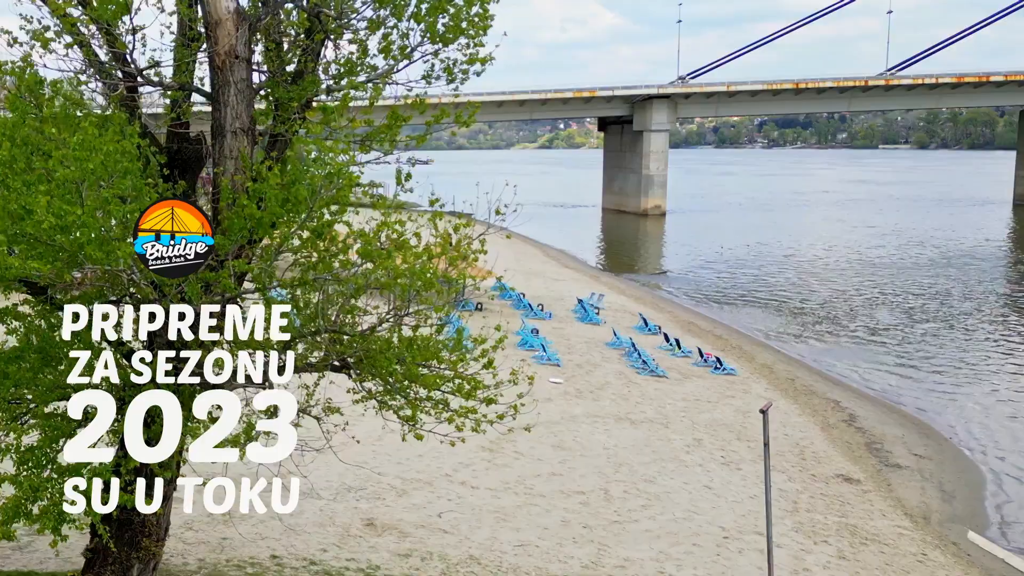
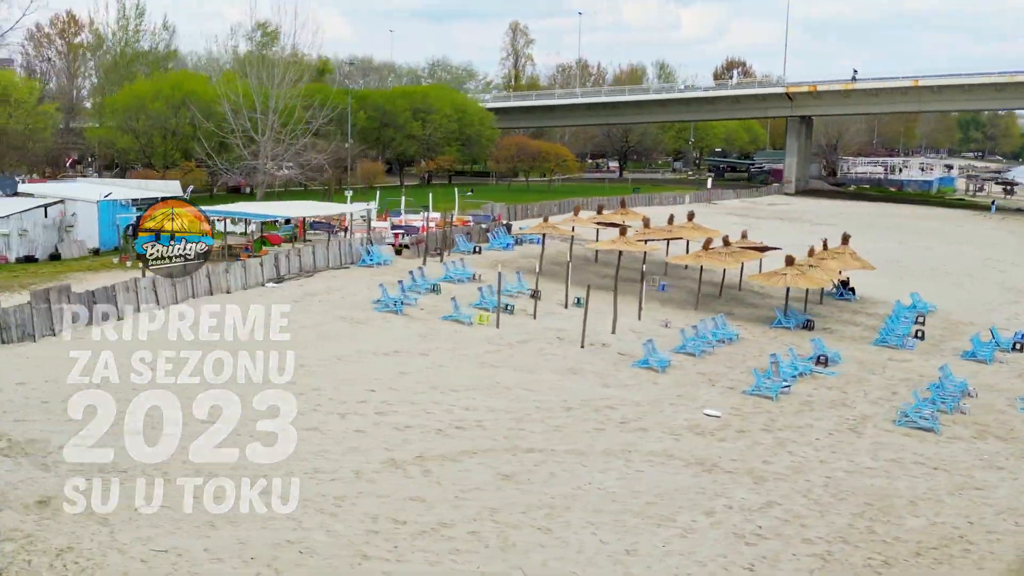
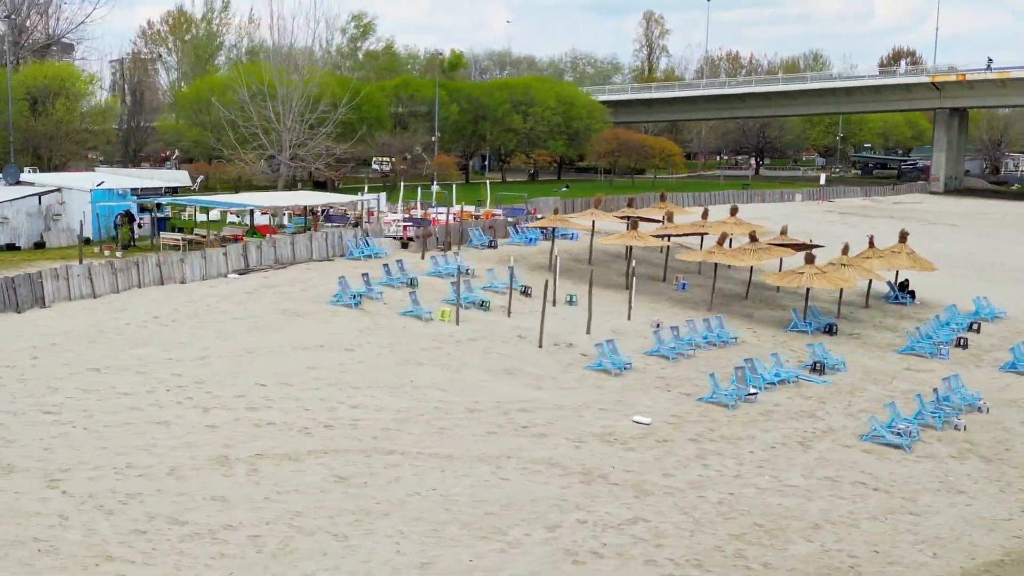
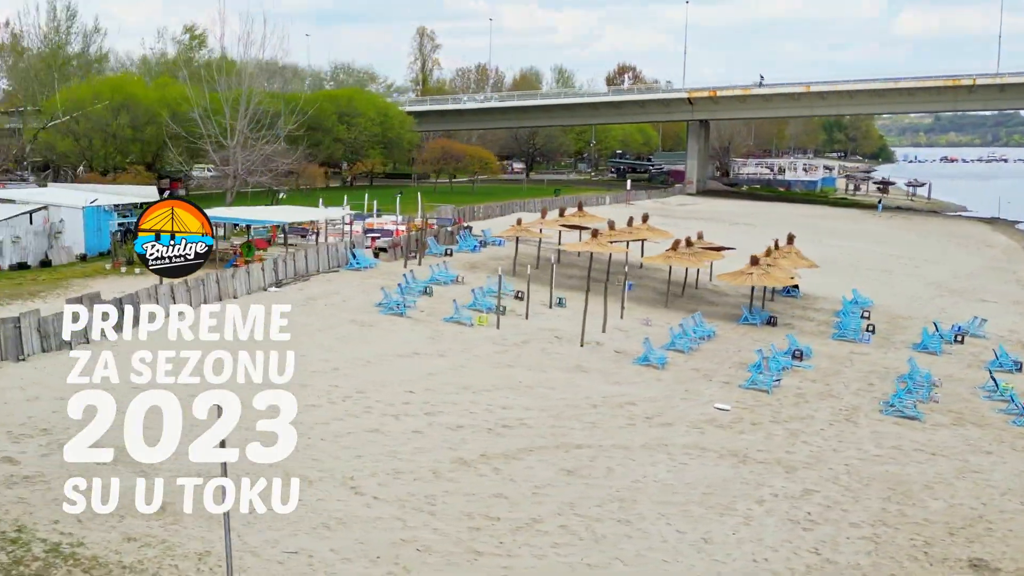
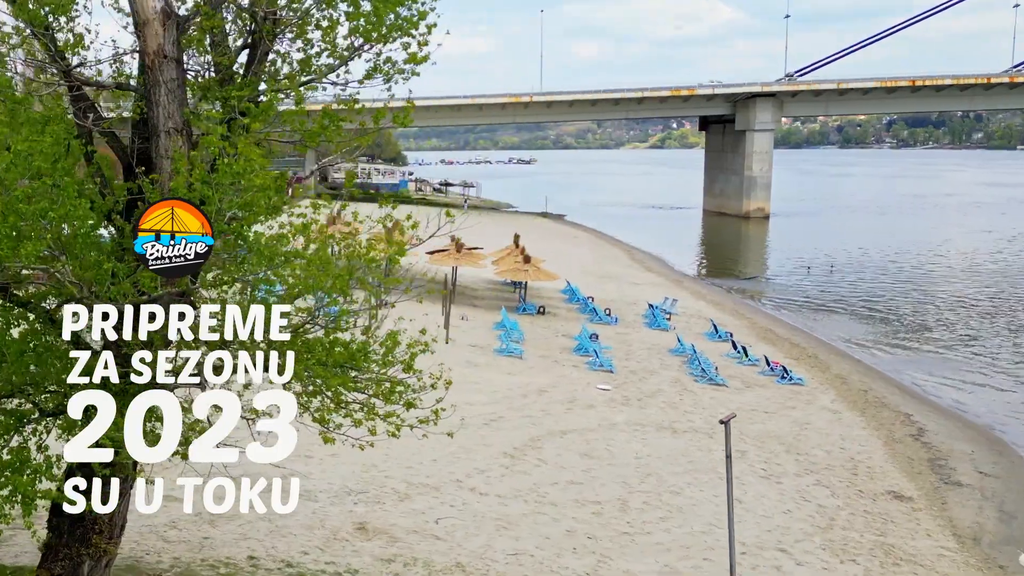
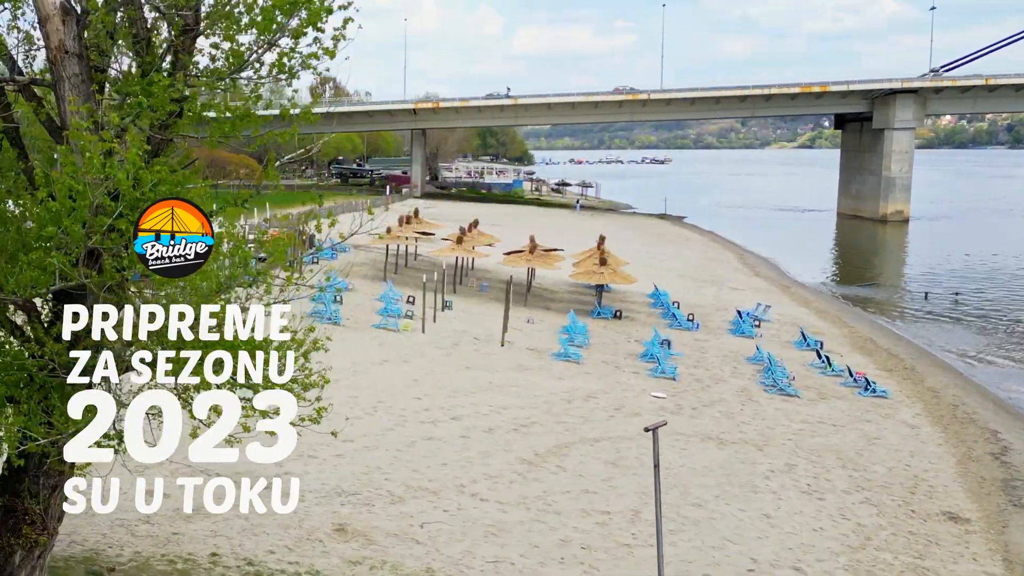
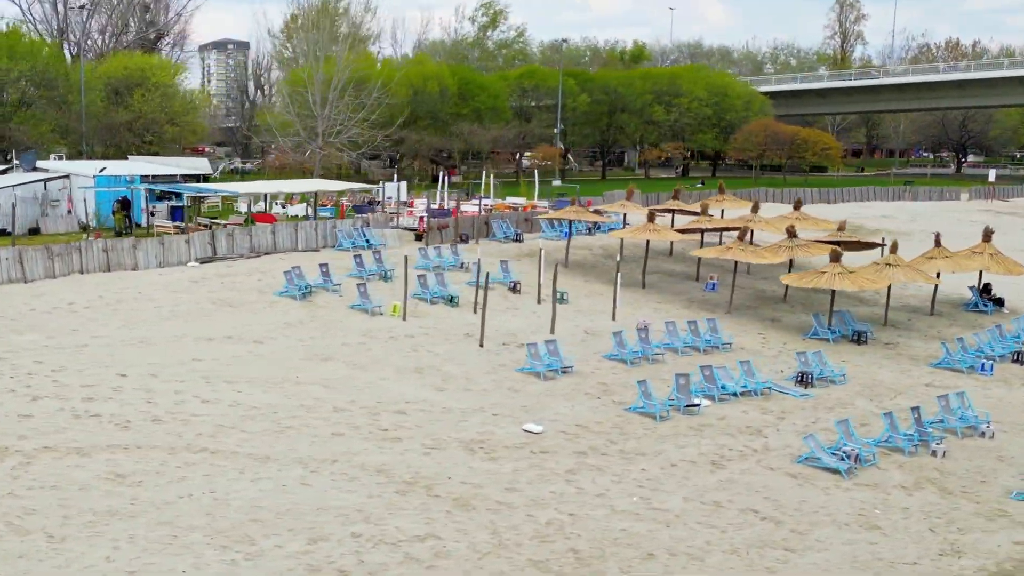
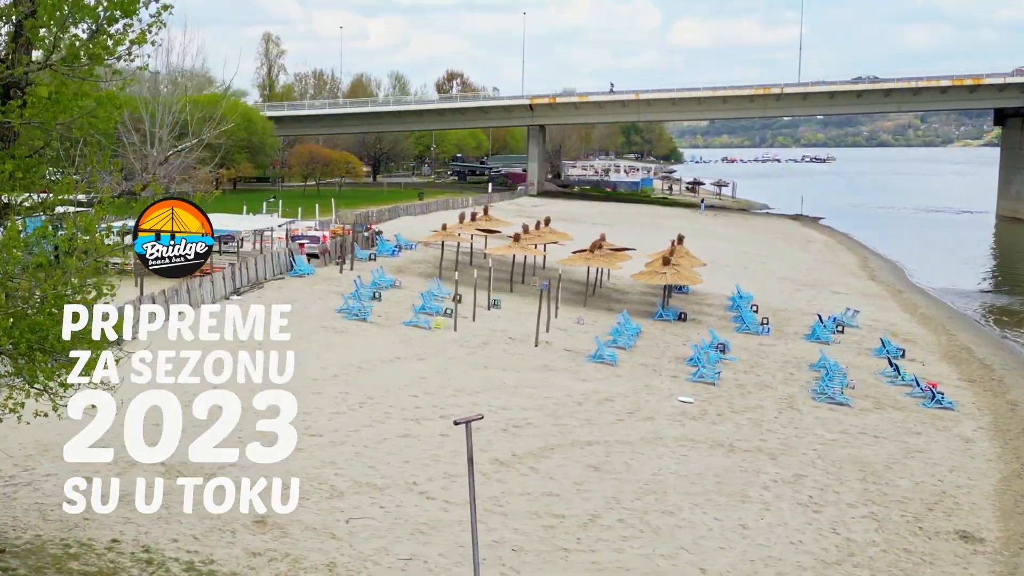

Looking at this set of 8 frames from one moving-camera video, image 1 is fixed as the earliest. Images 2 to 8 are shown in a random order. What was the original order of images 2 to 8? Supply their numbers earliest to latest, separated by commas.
5, 6, 8, 4, 2, 3, 7
